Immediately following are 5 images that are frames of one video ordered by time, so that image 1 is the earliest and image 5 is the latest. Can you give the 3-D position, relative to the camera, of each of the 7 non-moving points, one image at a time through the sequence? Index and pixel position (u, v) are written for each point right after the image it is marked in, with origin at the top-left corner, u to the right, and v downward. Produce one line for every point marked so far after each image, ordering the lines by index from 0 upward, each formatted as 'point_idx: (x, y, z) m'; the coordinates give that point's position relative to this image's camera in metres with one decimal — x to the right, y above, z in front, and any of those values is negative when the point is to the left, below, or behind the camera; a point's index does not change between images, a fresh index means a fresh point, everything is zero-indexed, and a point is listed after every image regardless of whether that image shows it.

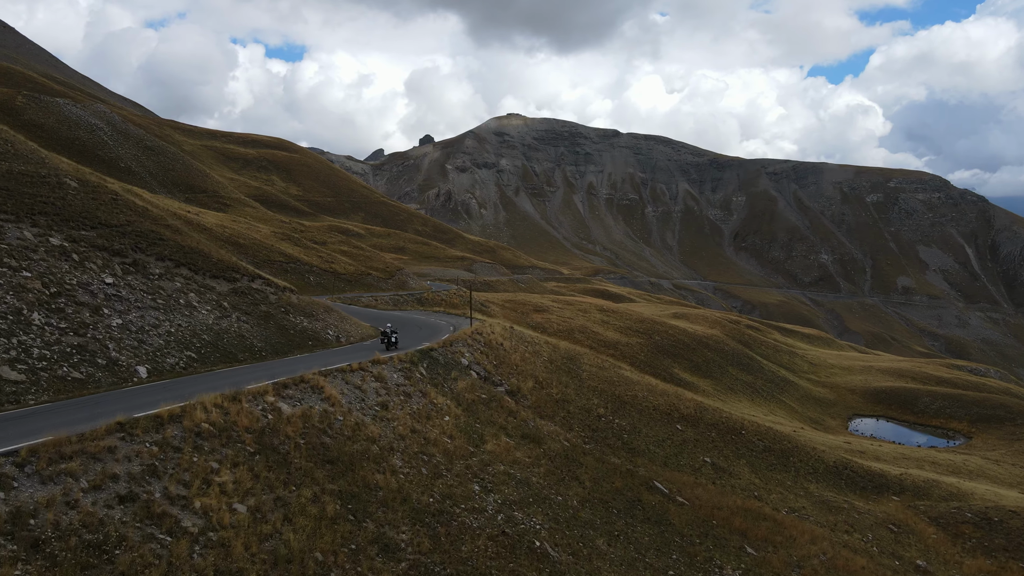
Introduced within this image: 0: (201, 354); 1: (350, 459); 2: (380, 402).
0: (-7.1, -1.5, +16.6) m
1: (-2.9, -3.0, +13.1) m
2: (-2.9, -2.5, +16.0) m
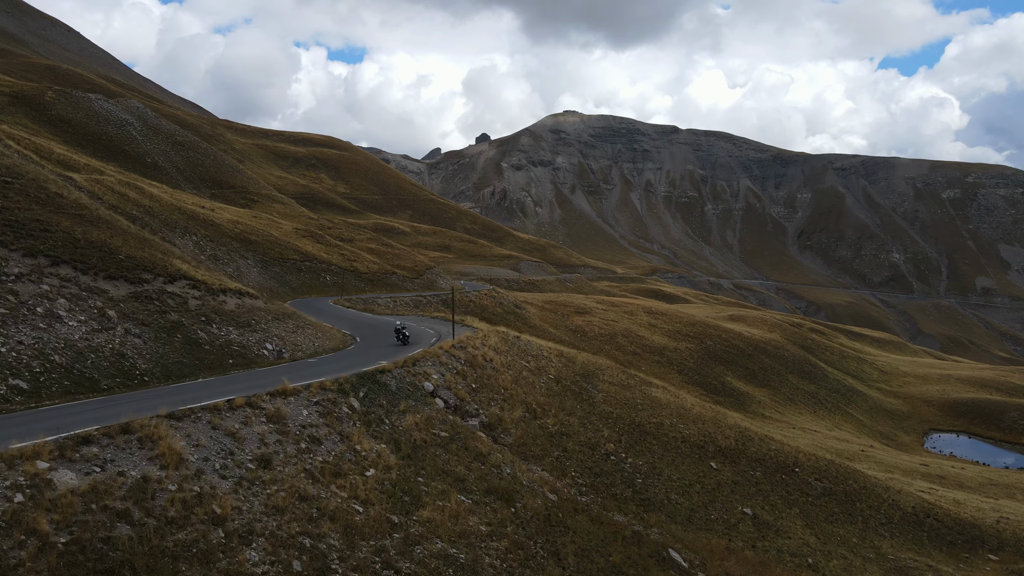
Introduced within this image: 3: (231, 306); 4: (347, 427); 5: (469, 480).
0: (-8.0, -1.6, +12.4) m
1: (-4.1, -3.2, +8.5) m
2: (-3.9, -2.6, +11.4) m
3: (-7.4, -0.5, +19.3) m
4: (-3.1, -2.6, +13.7) m
5: (-0.8, -3.8, +14.7) m
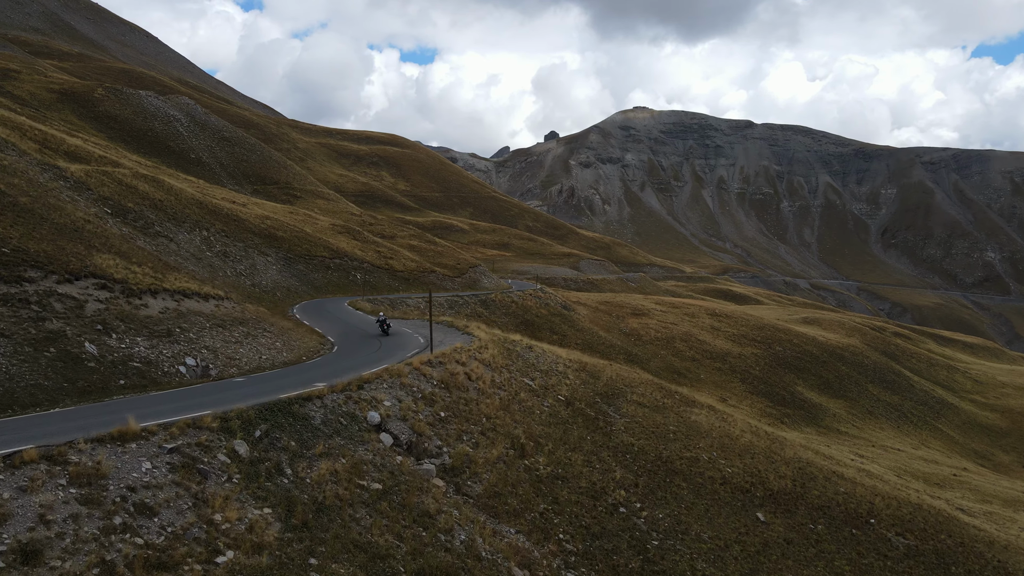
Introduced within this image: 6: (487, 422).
0: (-9.1, -1.6, +9.0) m
1: (-5.6, -3.2, +4.8) m
2: (-5.1, -2.6, +7.7) m
3: (-7.8, -0.5, +15.8) m
4: (-4.0, -2.6, +9.8) m
5: (-1.7, -3.9, +10.7) m
6: (-0.5, -2.9, +15.9) m
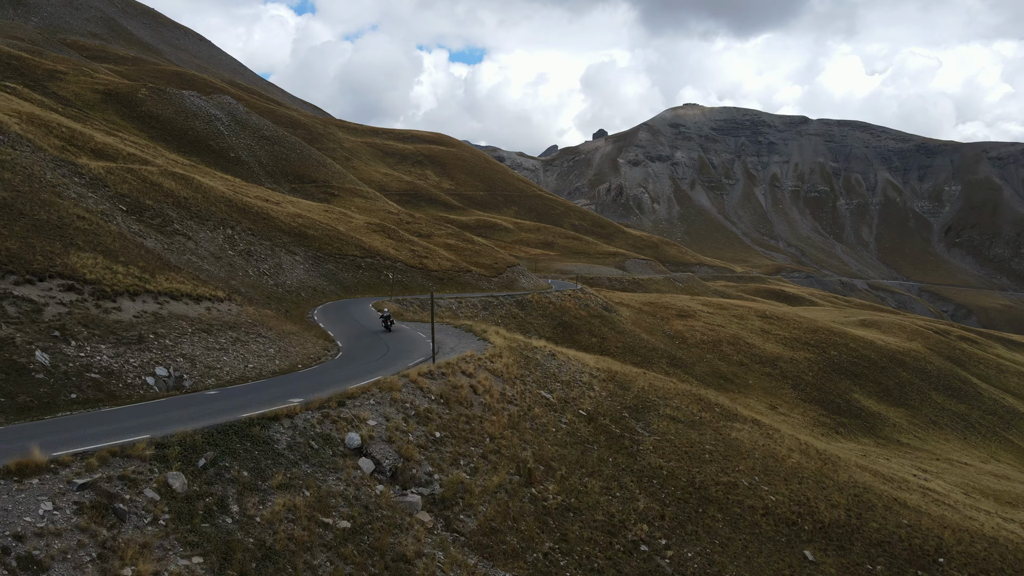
0: (-9.4, -1.6, +7.7) m
1: (-6.2, -3.3, +3.3) m
2: (-5.5, -2.7, +6.1) m
3: (-7.7, -0.5, +14.4) m
4: (-4.3, -2.7, +8.2) m
5: (-1.9, -3.9, +8.9) m
6: (-0.4, -3.0, +14.0) m
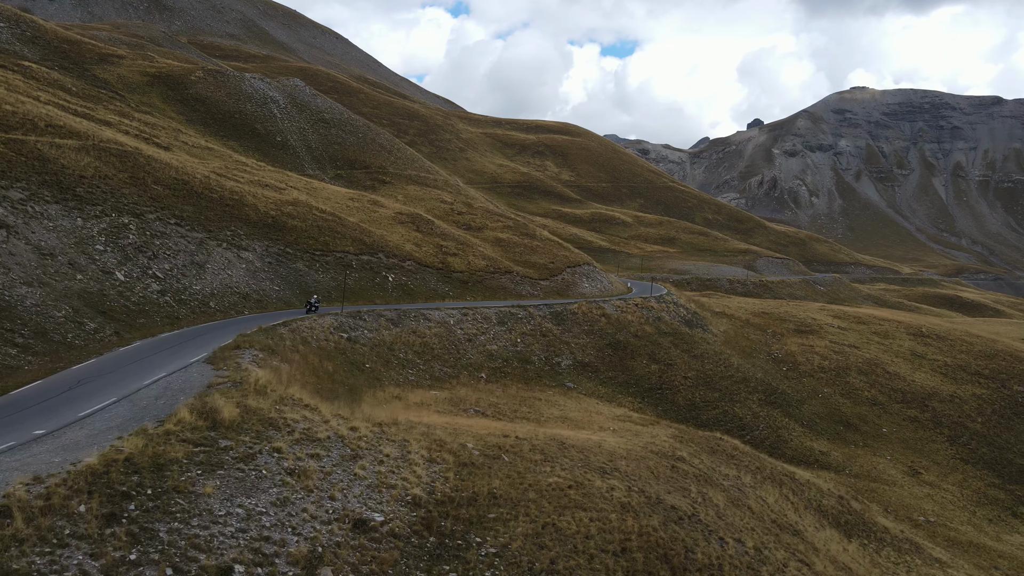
0: (-16.1, -2.0, -1.4) m
1: (-13.9, -3.8, -6.3) m
2: (-12.7, -3.2, -3.7) m
3: (-13.1, -0.9, +4.9) m
4: (-11.1, -3.2, -1.9) m
5: (-8.6, -4.5, -1.7) m
6: (-6.1, -3.5, +3.0) m
